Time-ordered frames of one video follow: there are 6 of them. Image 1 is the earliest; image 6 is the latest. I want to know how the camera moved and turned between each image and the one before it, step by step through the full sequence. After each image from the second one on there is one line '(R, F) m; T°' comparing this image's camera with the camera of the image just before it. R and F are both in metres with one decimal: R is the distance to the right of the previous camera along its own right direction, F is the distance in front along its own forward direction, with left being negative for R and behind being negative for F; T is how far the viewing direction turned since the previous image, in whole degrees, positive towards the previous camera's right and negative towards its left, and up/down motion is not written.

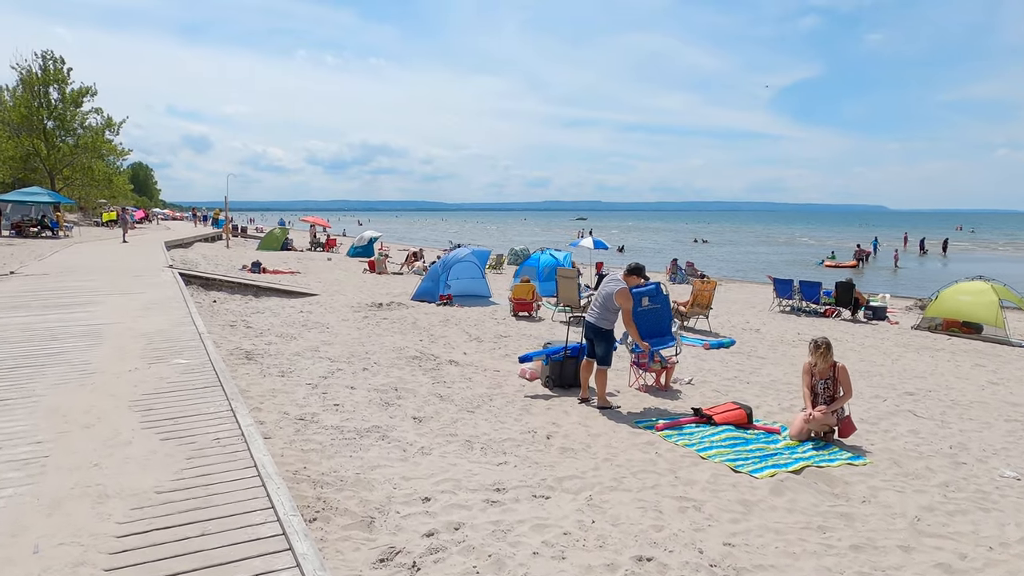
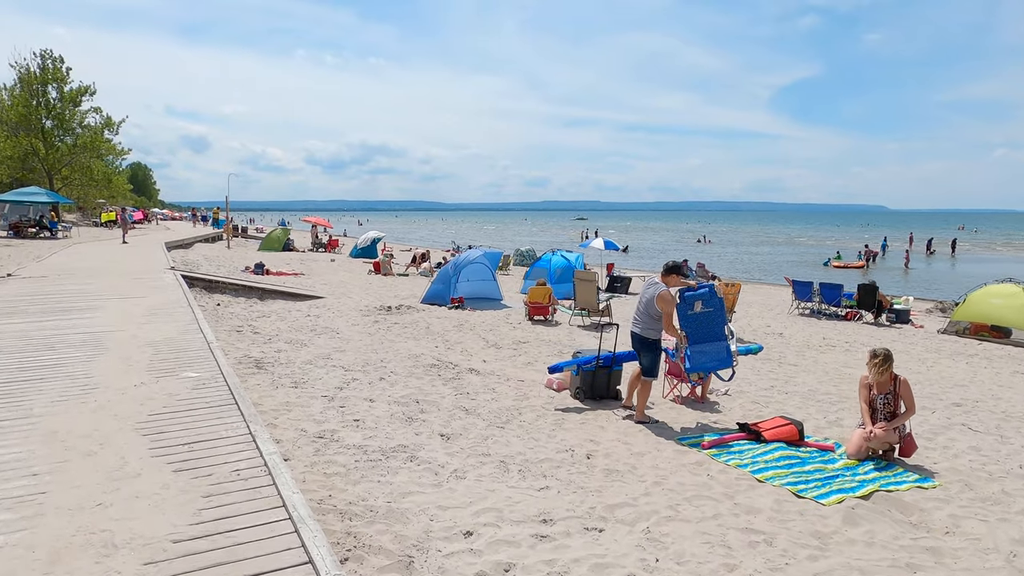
(-0.3, +0.5) m; 0°
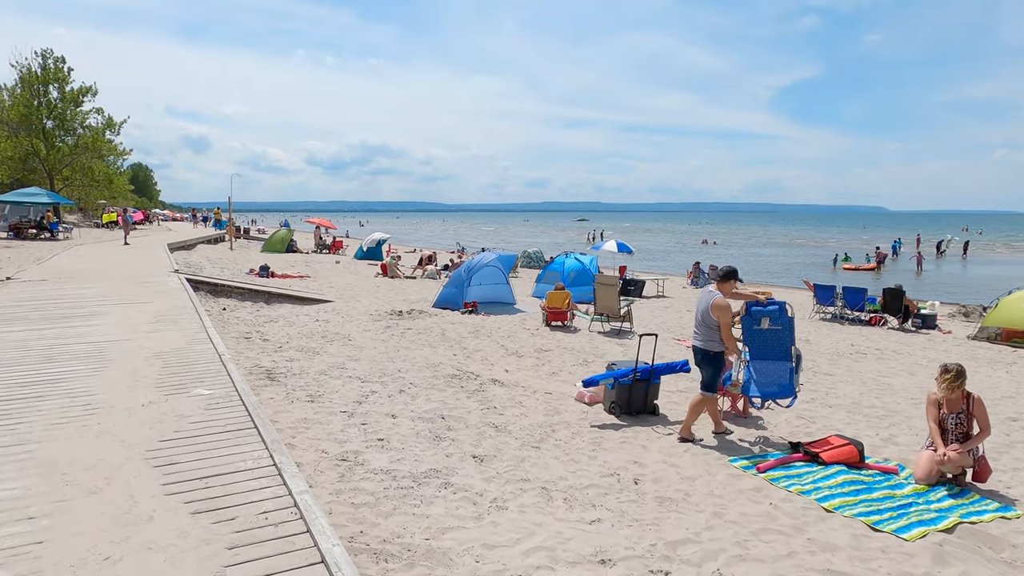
(-0.3, +0.4) m; 0°
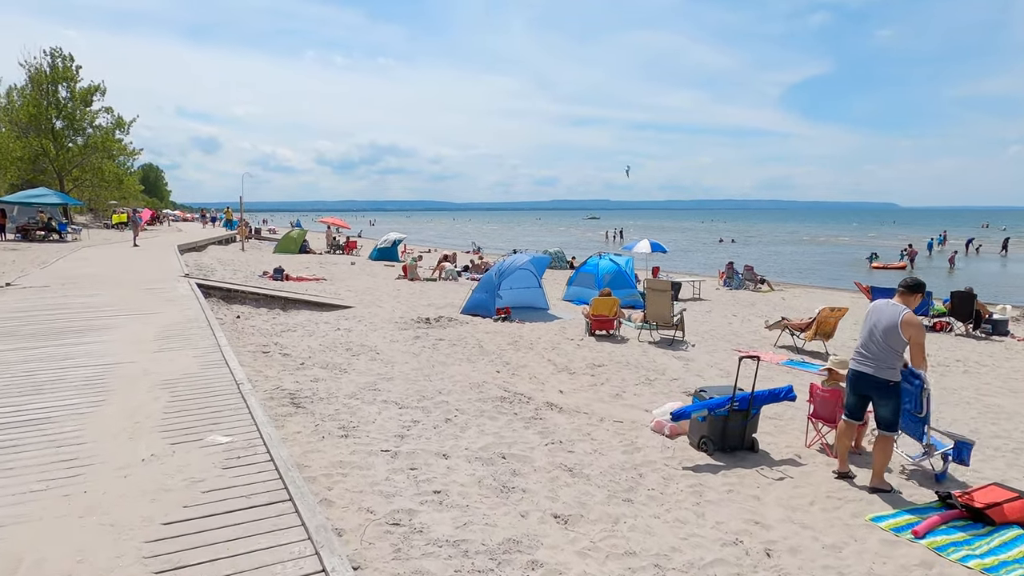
(-0.5, +1.1) m; -1°
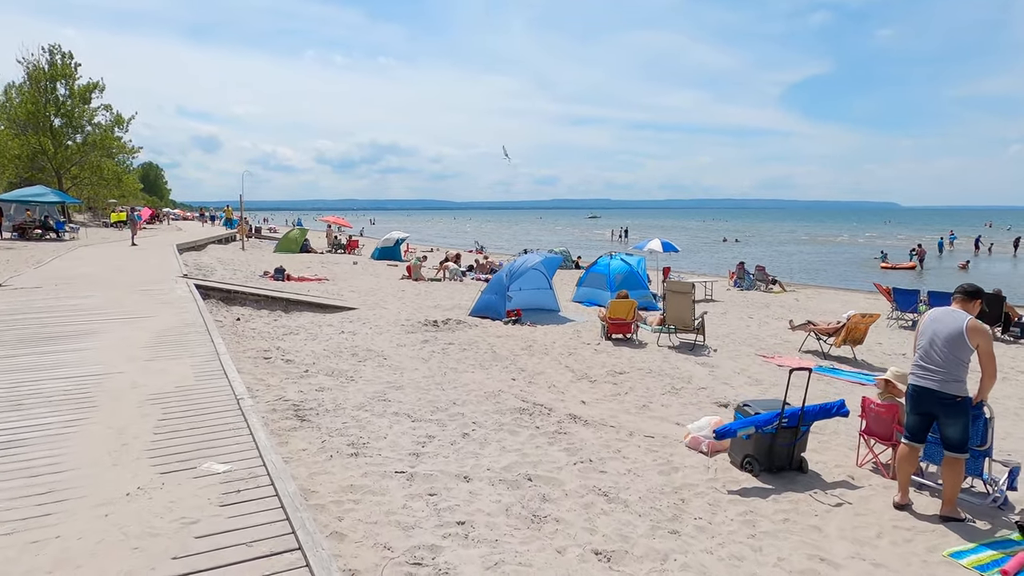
(-0.2, +0.5) m; 0°
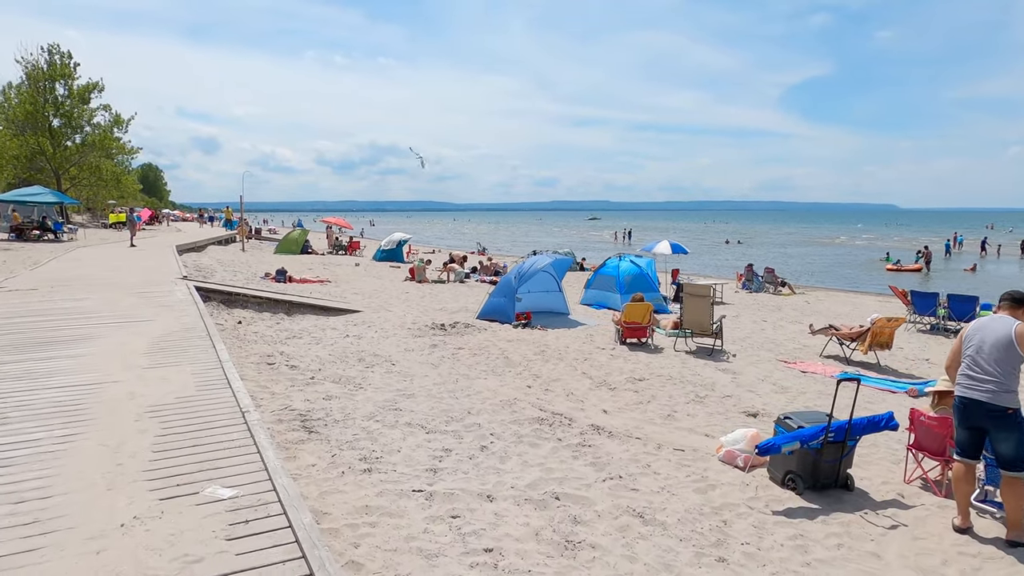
(-0.2, +0.4) m; 0°
